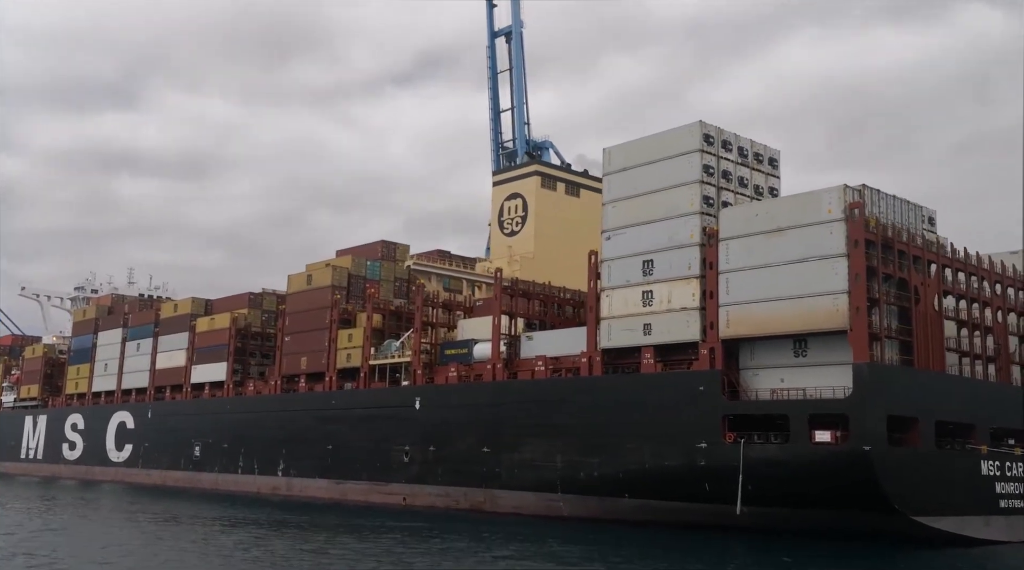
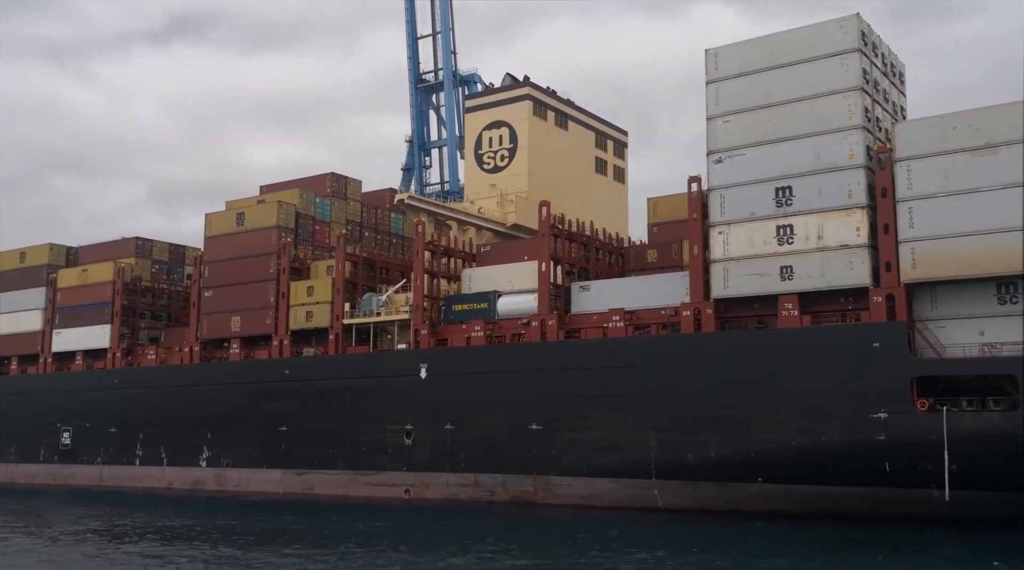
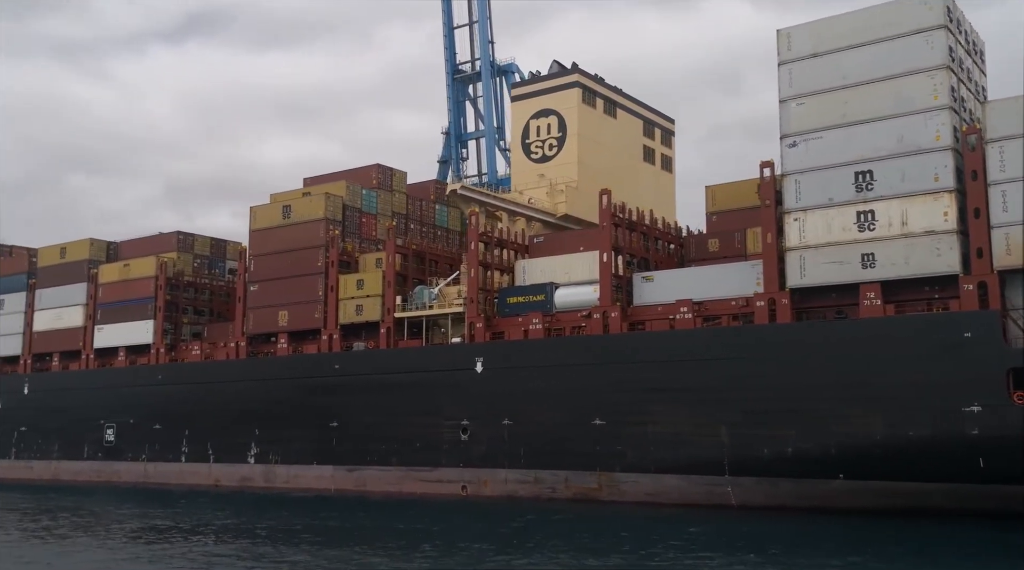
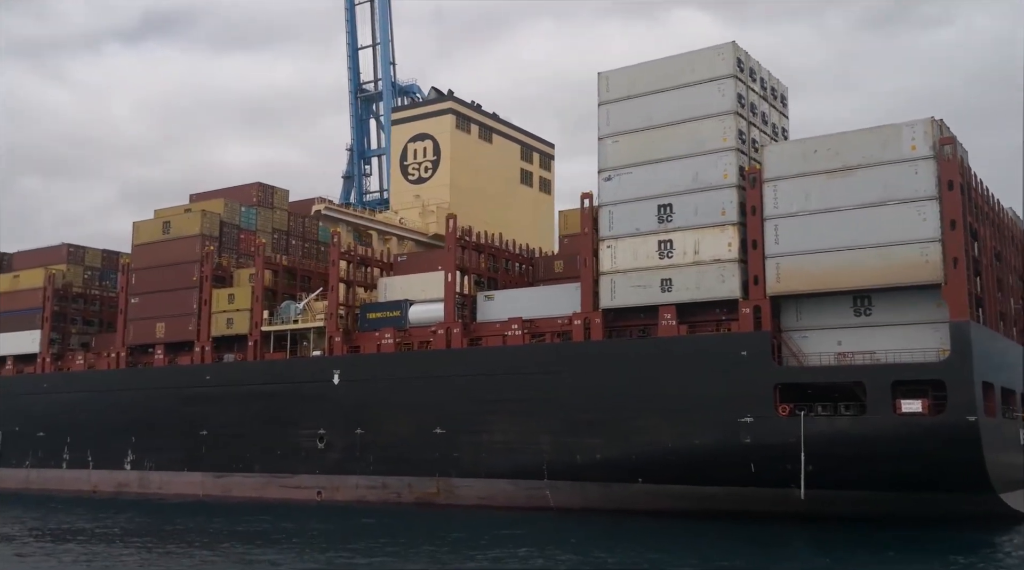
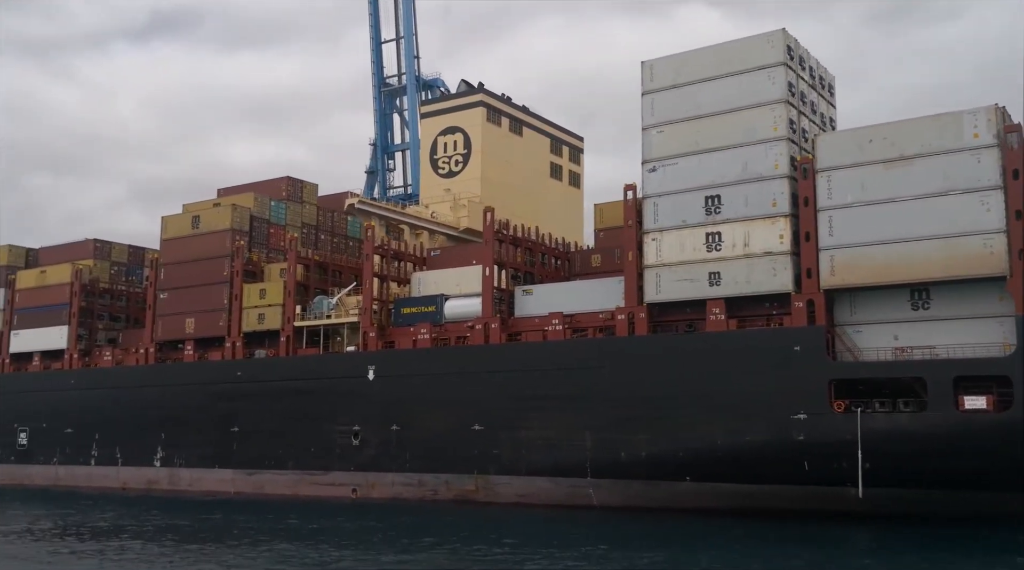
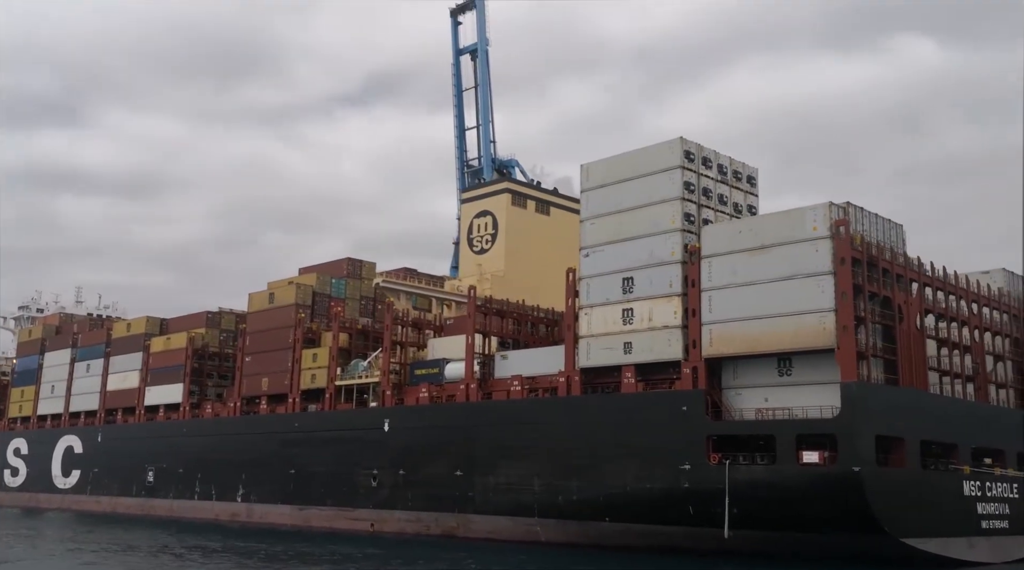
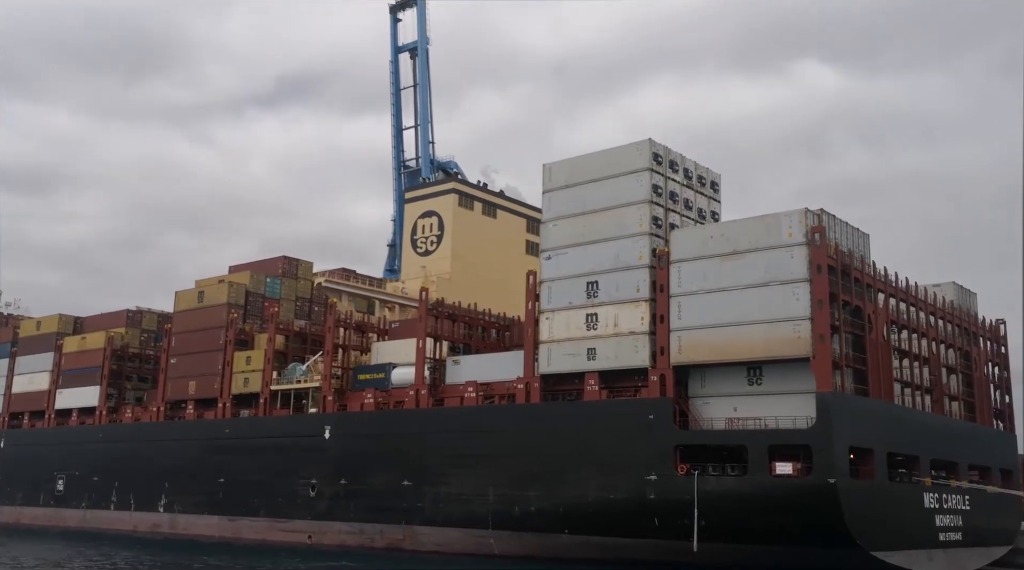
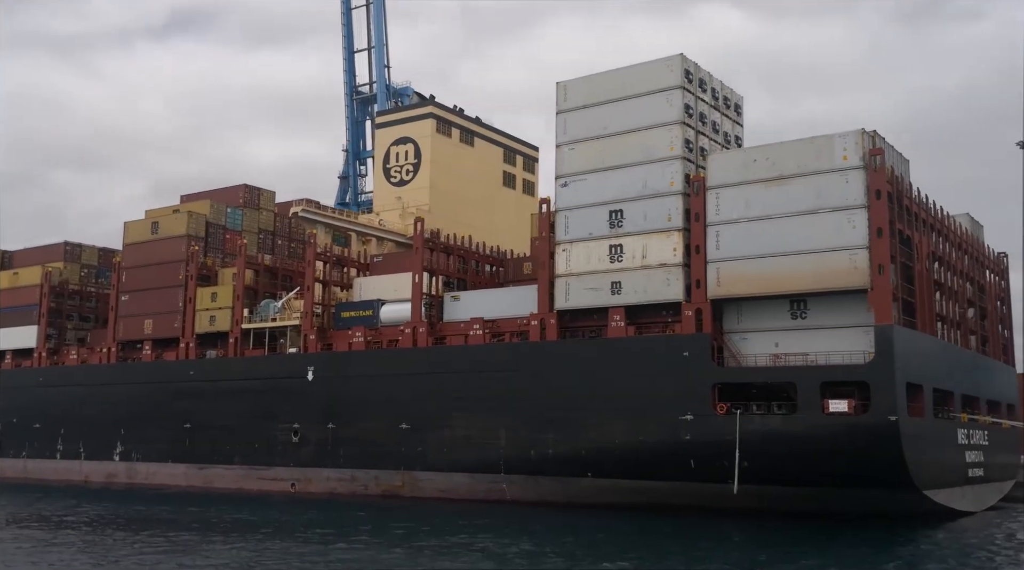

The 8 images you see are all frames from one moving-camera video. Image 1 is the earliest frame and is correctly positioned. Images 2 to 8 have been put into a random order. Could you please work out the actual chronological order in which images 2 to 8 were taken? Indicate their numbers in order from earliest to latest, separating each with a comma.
6, 7, 8, 4, 5, 2, 3
